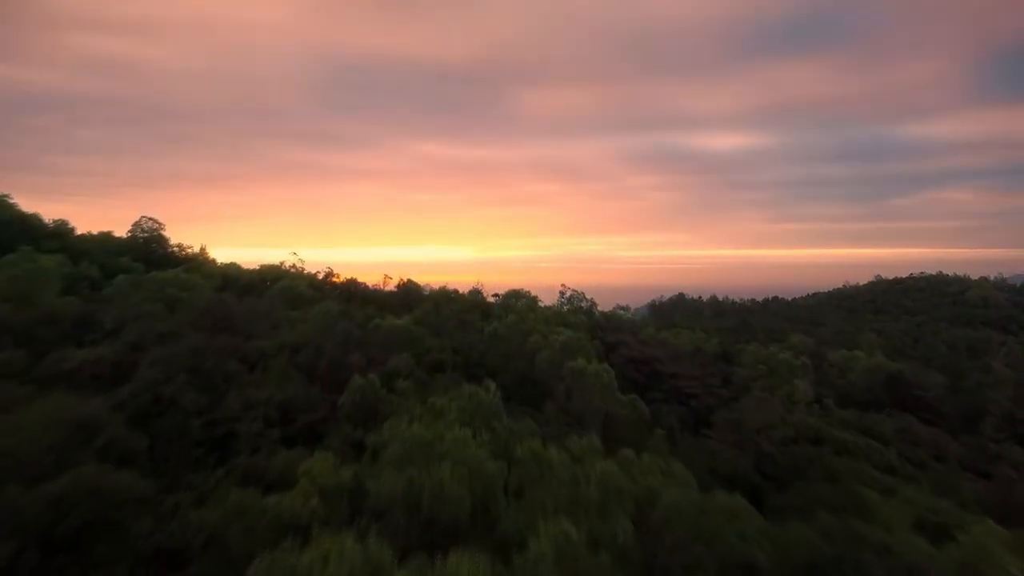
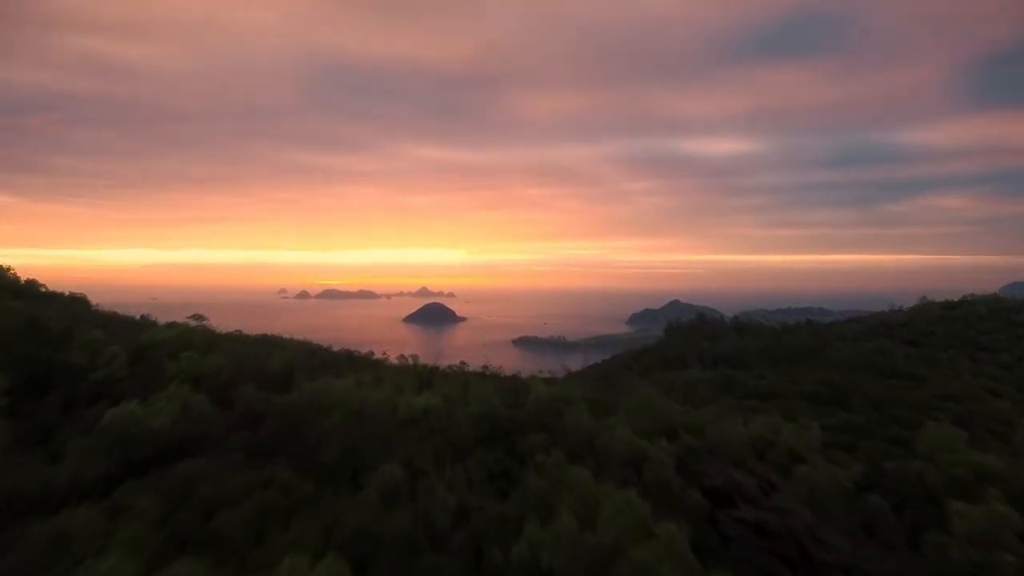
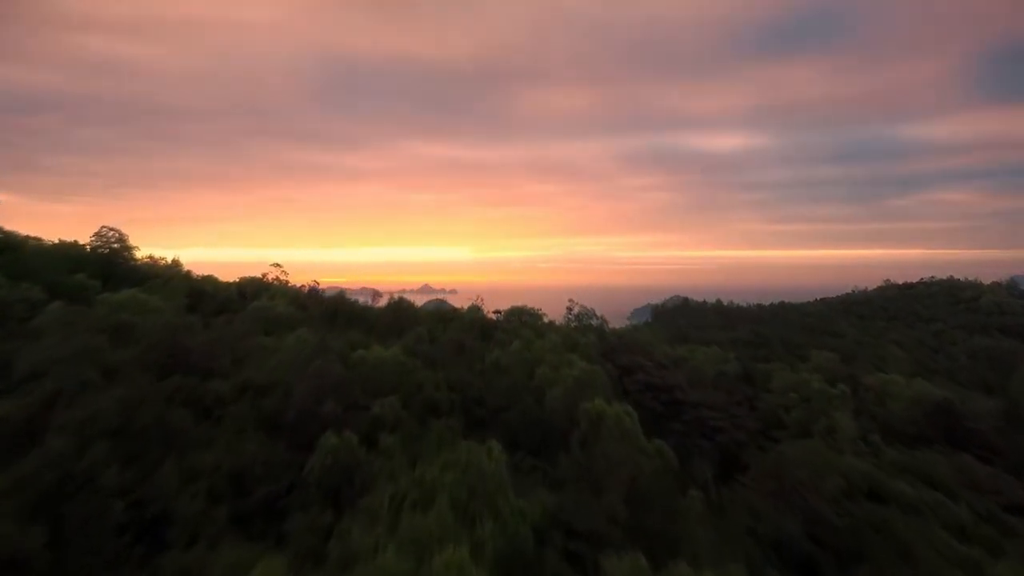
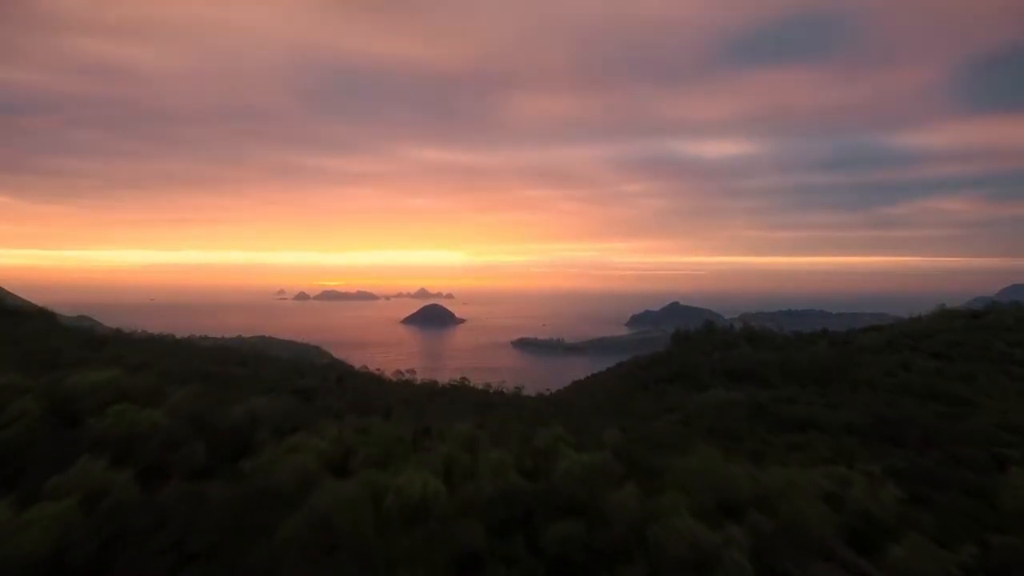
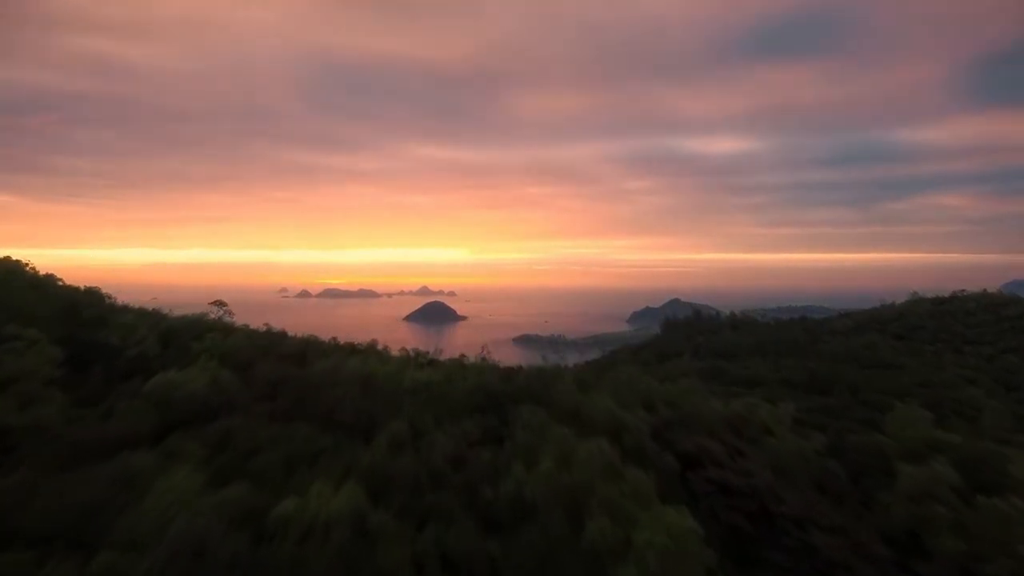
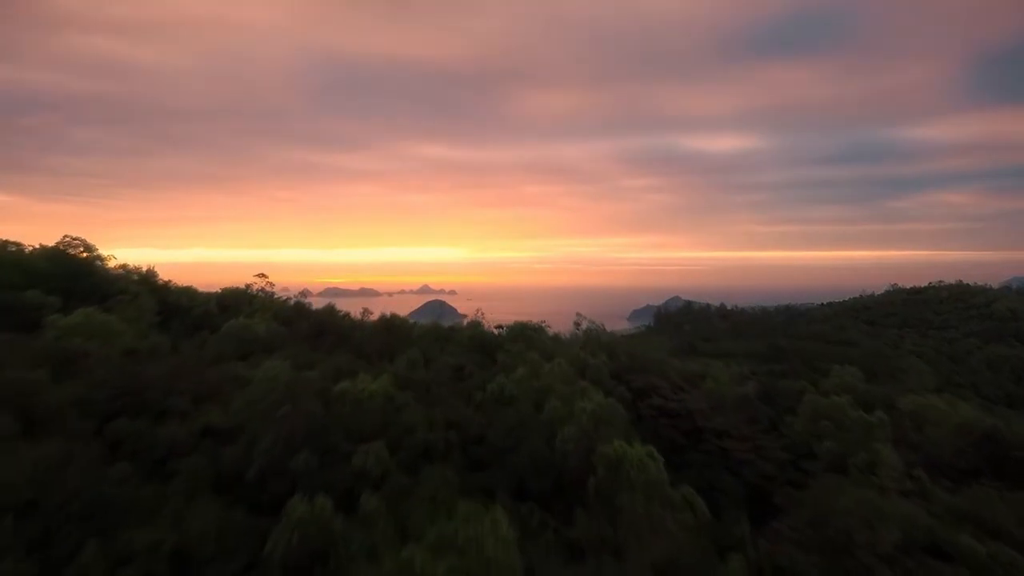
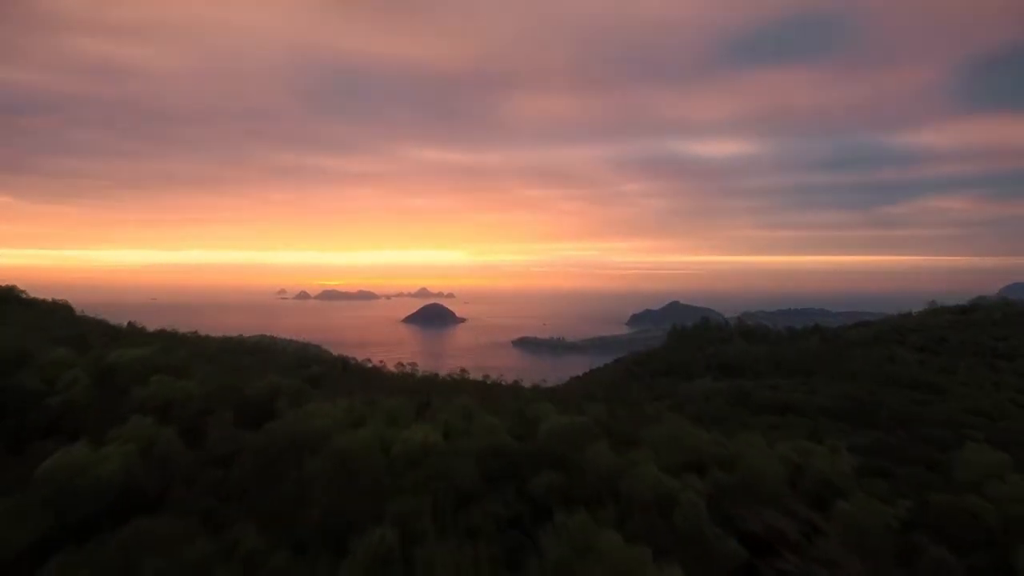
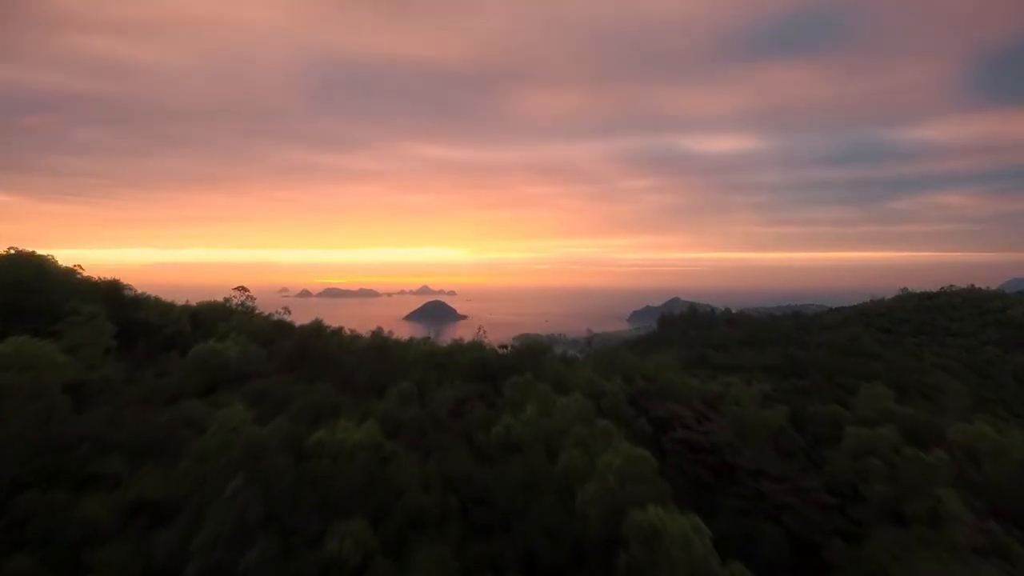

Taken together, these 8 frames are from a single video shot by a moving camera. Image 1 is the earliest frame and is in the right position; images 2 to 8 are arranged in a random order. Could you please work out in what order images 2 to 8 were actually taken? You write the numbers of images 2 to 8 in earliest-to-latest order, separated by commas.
3, 6, 8, 5, 2, 7, 4
